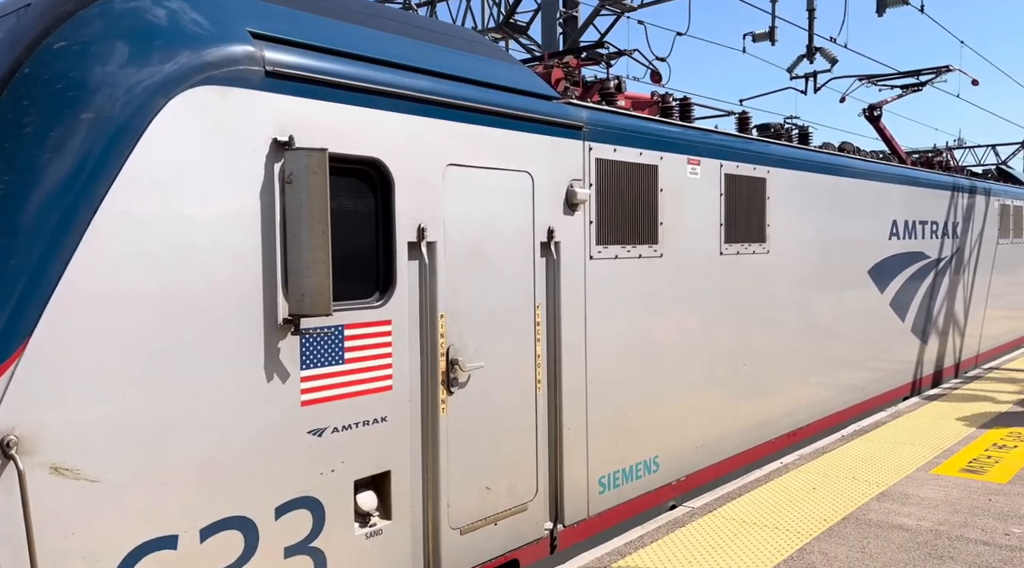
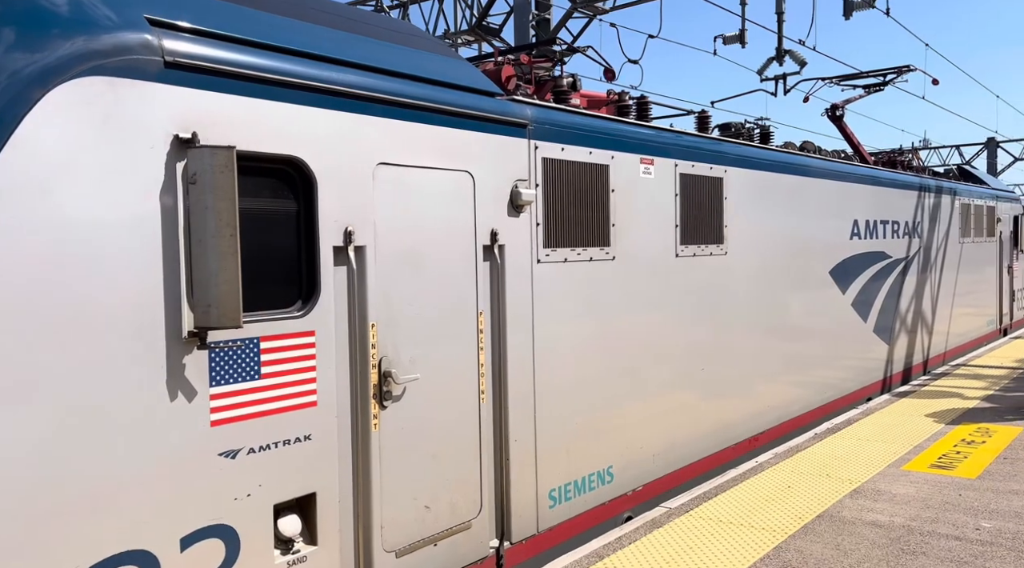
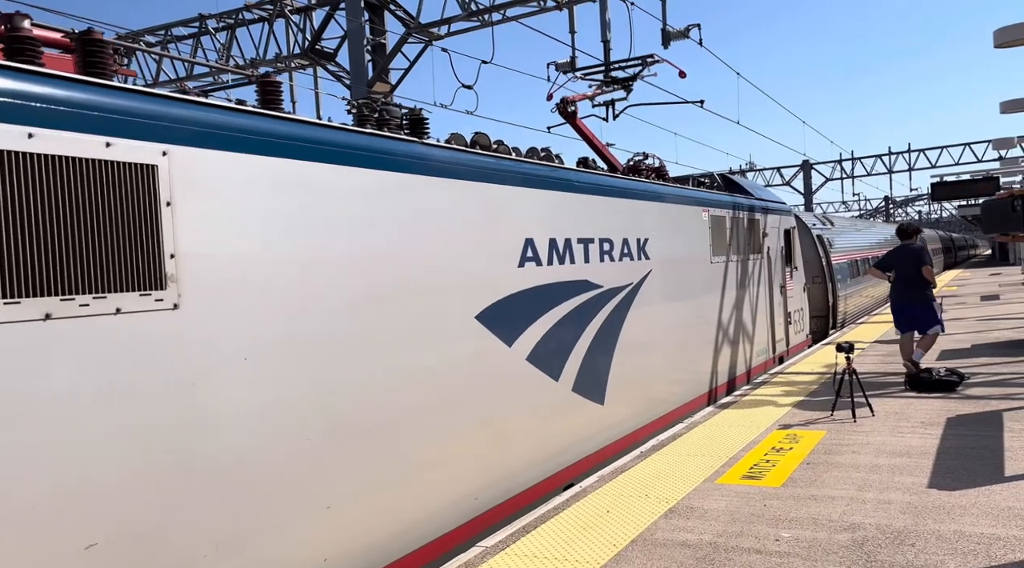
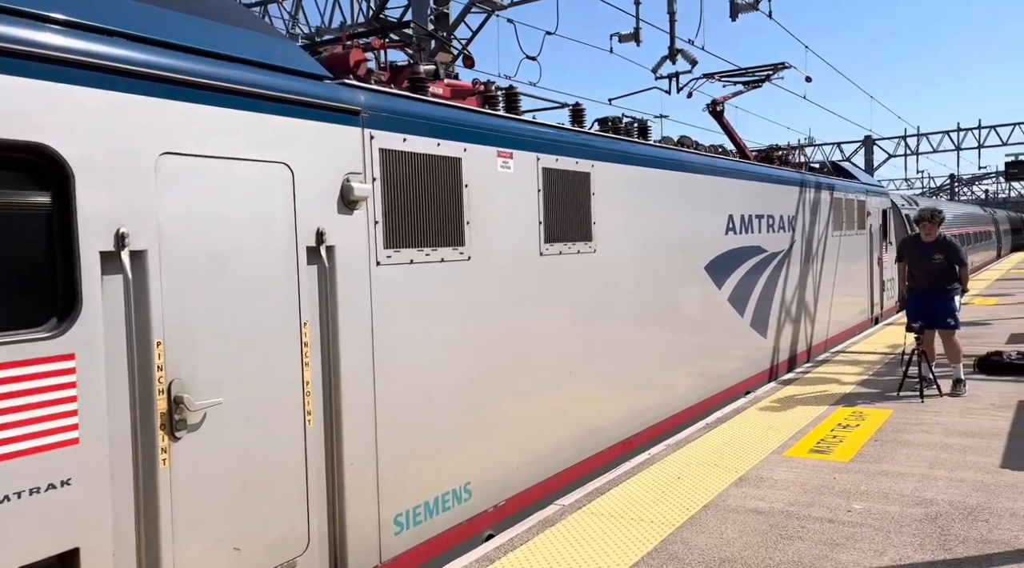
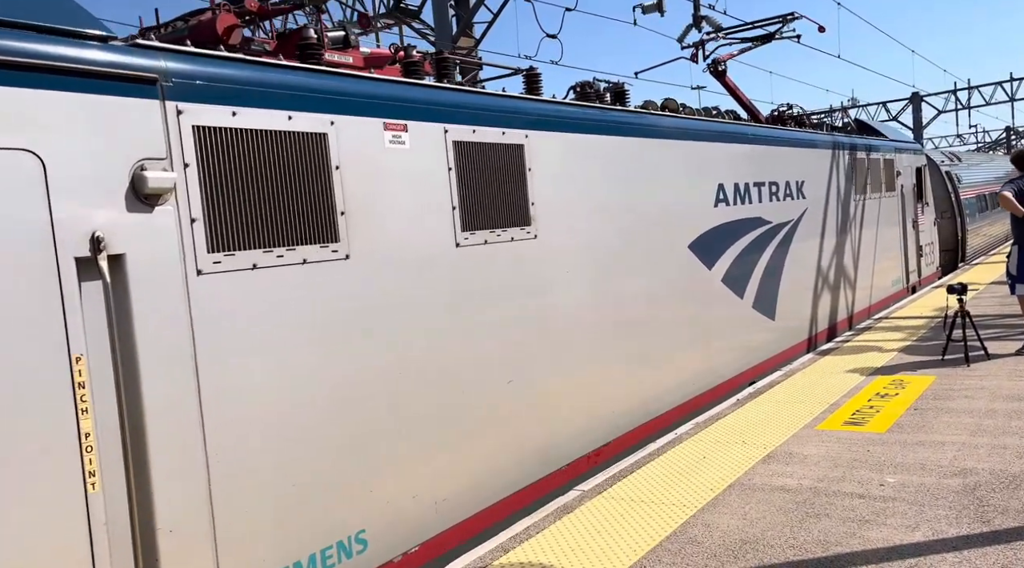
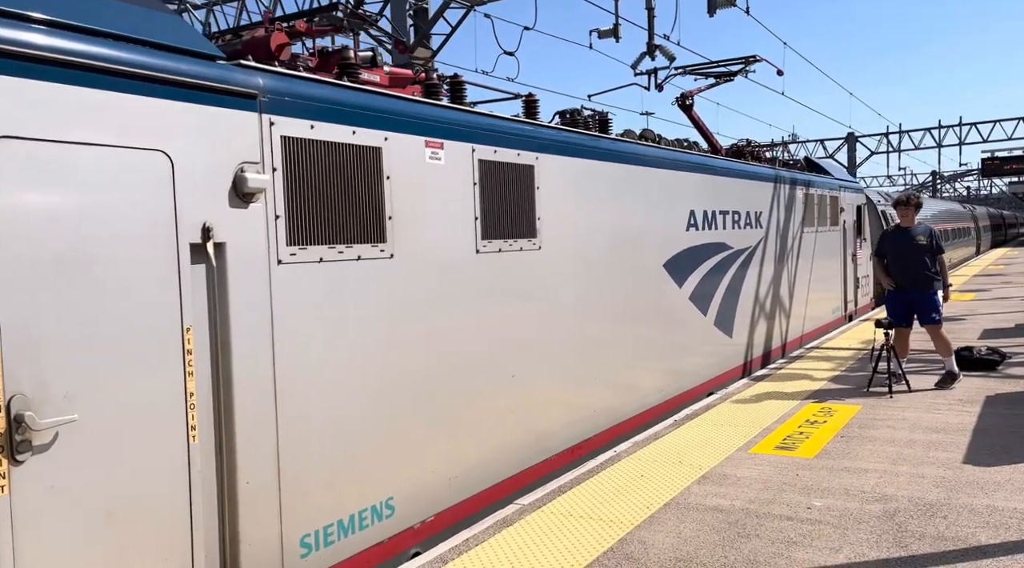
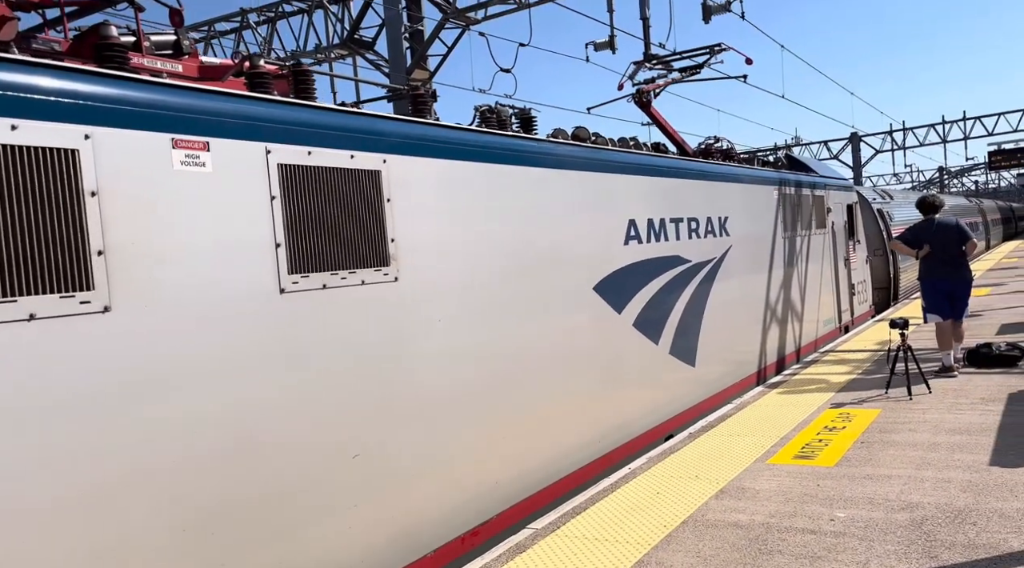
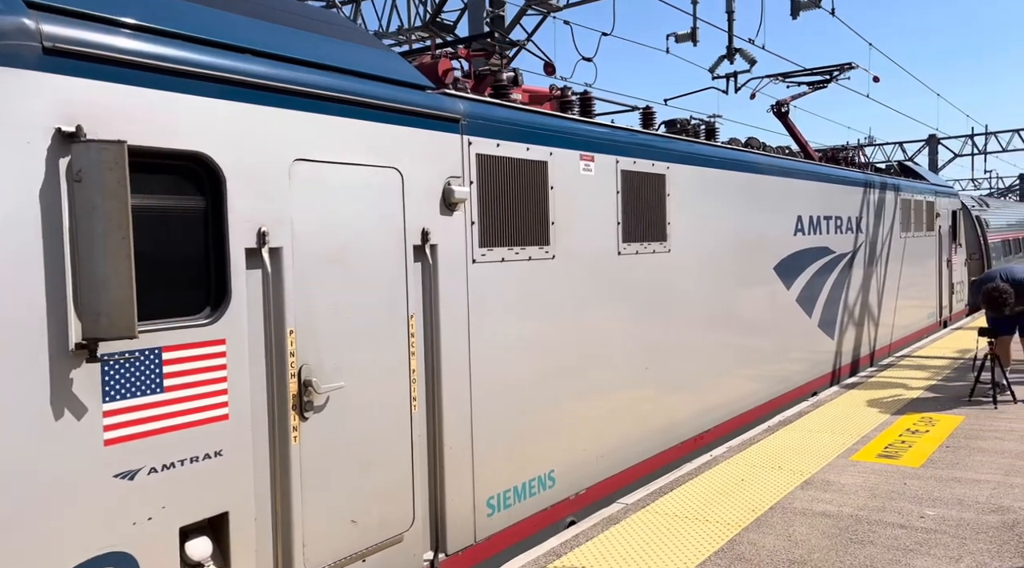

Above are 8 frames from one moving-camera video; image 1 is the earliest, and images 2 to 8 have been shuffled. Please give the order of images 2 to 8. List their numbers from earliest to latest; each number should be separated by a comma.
2, 8, 4, 6, 5, 7, 3
